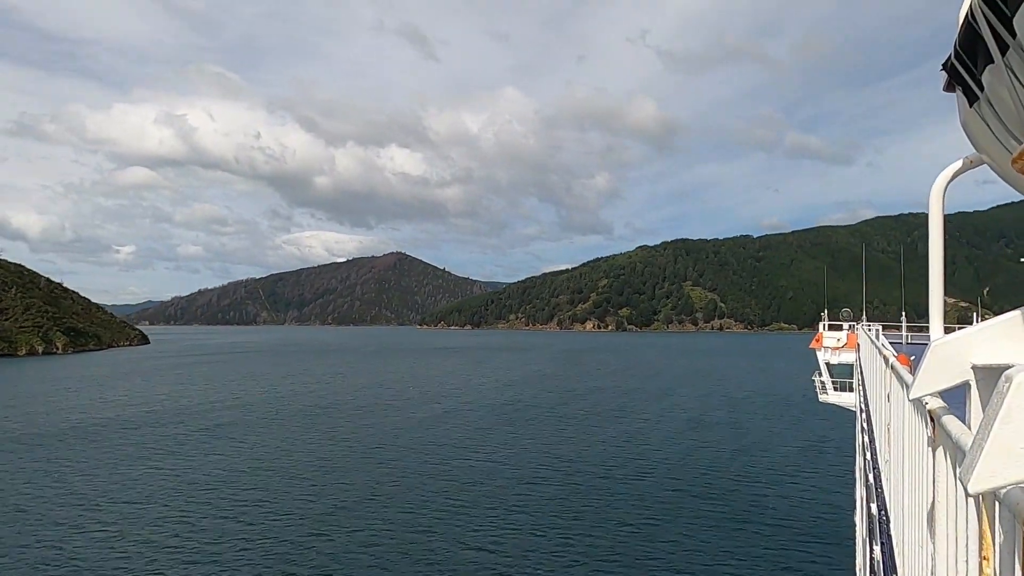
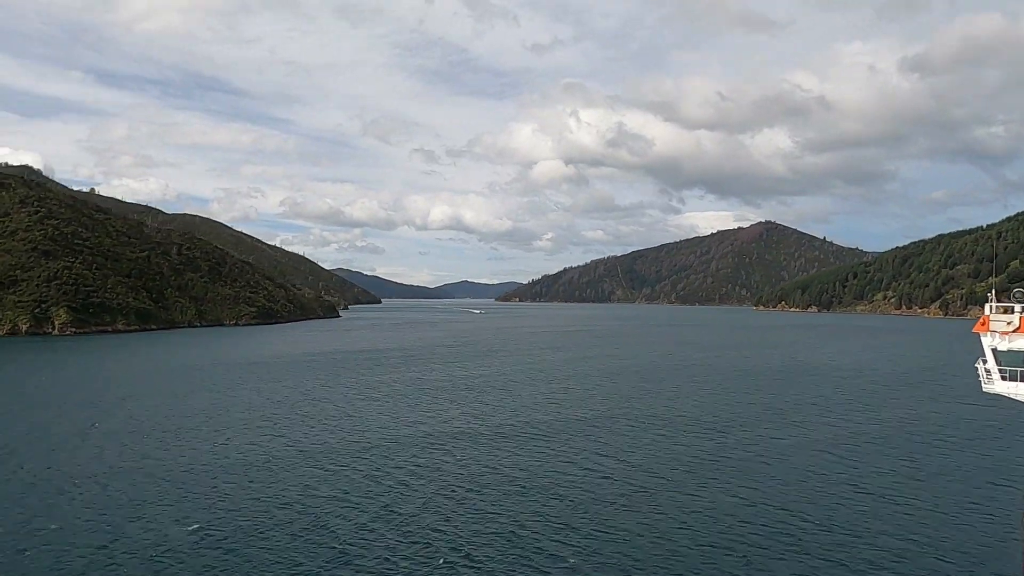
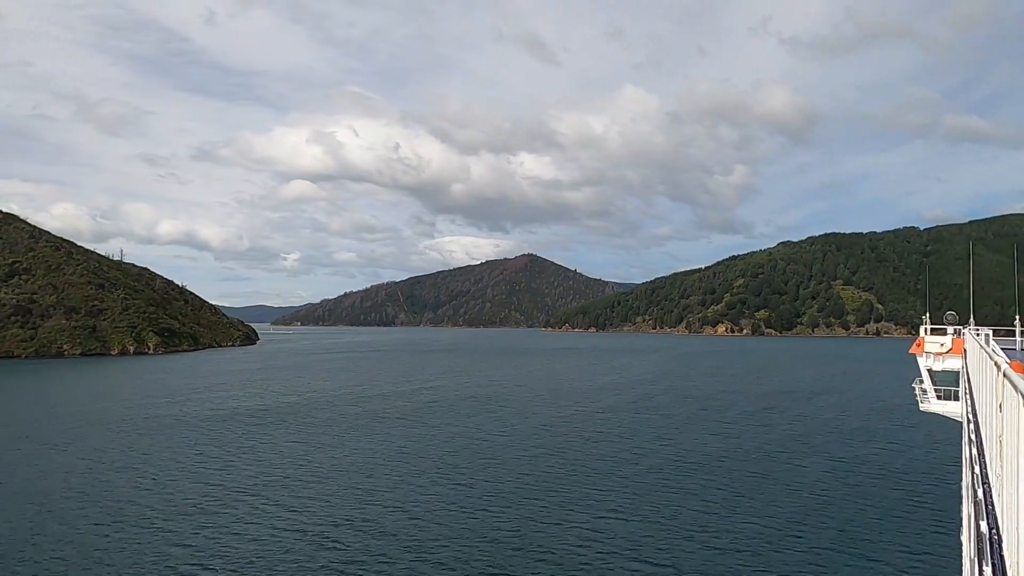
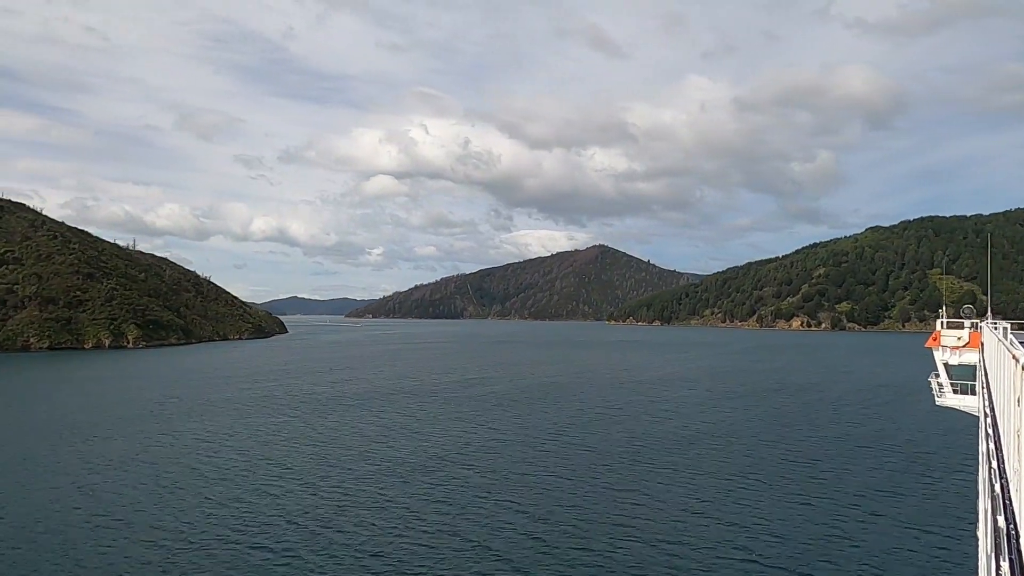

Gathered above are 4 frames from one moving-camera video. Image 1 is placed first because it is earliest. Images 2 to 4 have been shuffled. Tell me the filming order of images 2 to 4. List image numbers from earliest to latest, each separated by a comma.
3, 4, 2
